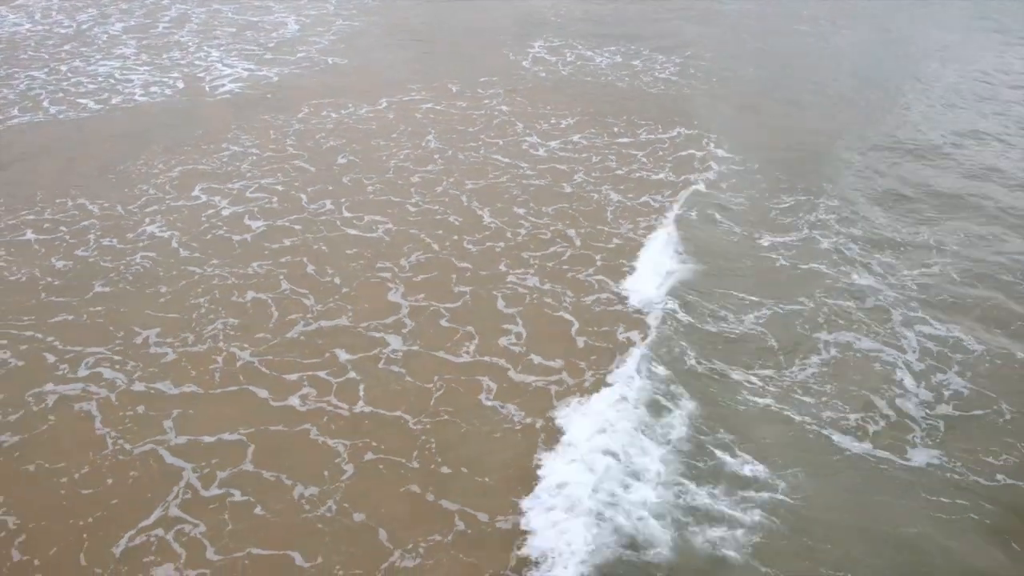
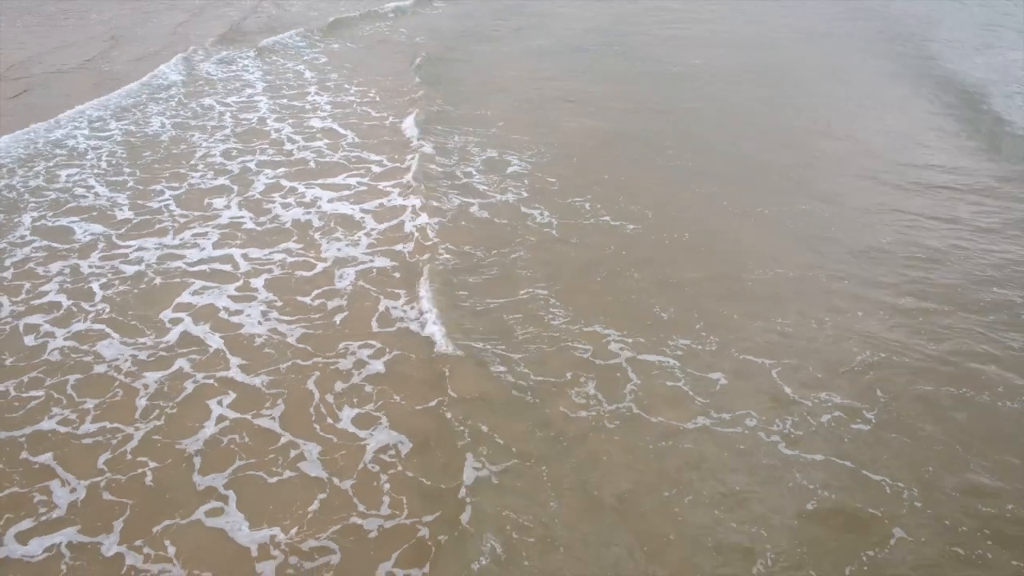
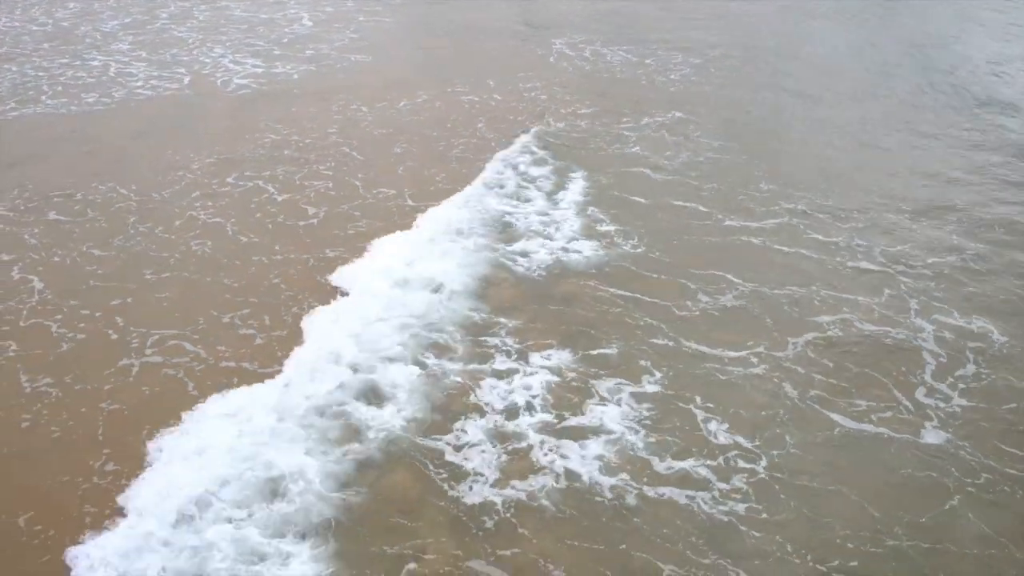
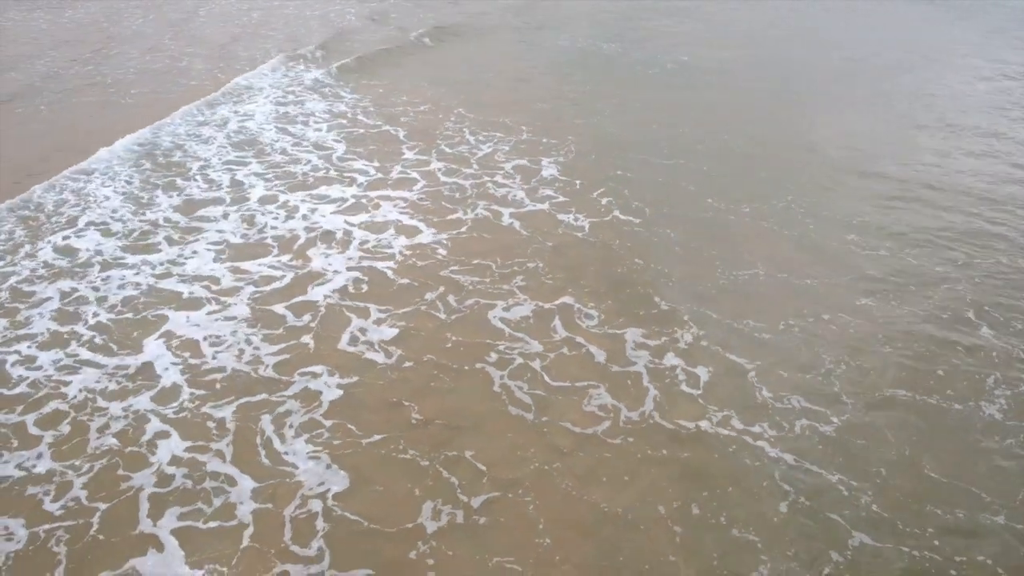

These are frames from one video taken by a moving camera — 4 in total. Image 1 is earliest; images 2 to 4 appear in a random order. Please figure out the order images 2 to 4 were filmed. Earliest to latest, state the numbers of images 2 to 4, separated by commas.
3, 4, 2
